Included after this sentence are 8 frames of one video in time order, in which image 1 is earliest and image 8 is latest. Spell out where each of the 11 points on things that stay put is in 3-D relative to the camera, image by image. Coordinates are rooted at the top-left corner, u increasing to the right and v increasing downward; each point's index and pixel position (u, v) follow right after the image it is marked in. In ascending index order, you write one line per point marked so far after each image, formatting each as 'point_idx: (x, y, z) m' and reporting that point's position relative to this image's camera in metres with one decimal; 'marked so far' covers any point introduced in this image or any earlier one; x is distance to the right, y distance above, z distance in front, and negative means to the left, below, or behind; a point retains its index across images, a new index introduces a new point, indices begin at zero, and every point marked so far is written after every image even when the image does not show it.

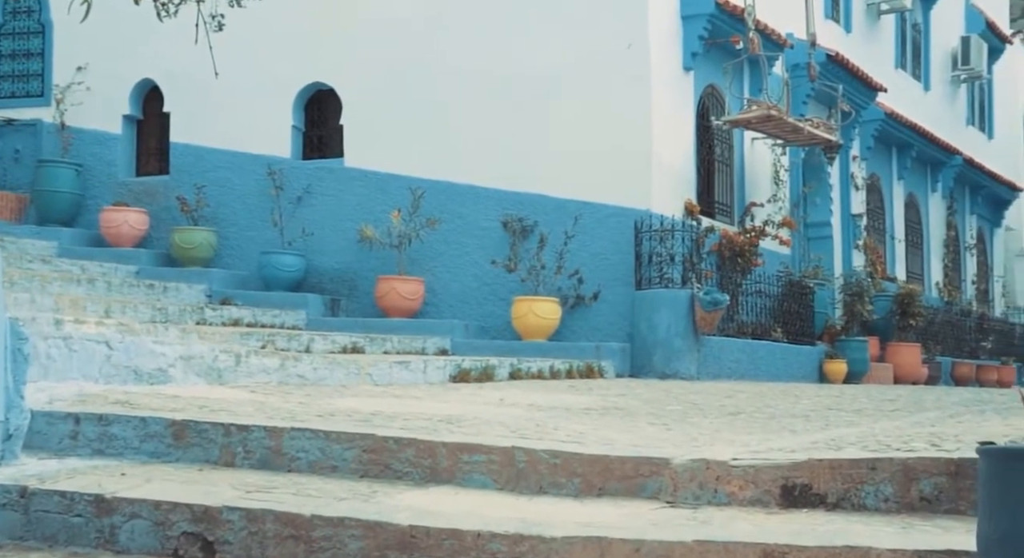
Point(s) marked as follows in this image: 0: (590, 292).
0: (+0.8, -0.1, +14.4) m
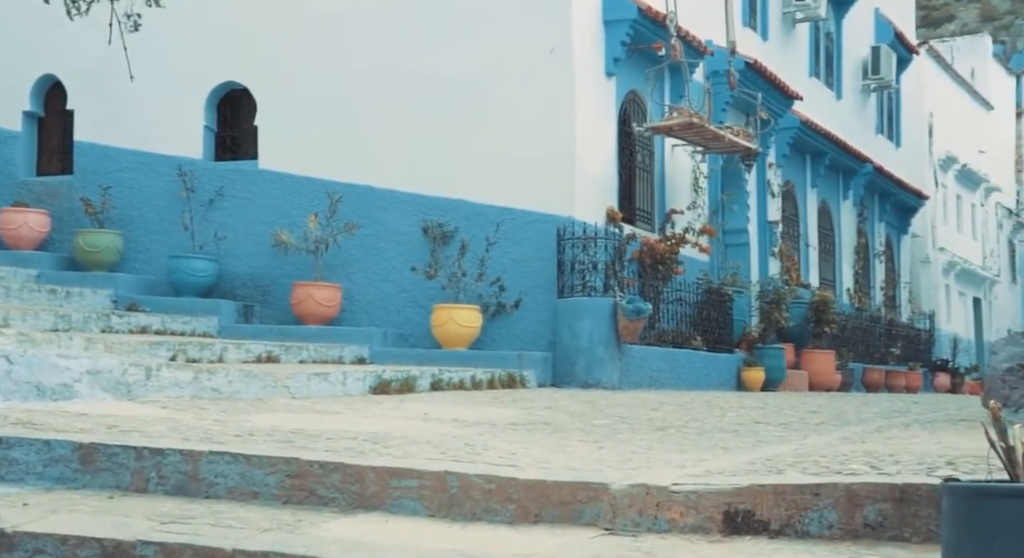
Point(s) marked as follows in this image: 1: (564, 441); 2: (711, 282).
0: (0.0, -0.2, +14.2) m
1: (+0.3, -0.9, +7.7) m
2: (+2.3, 0.0, +16.8) m
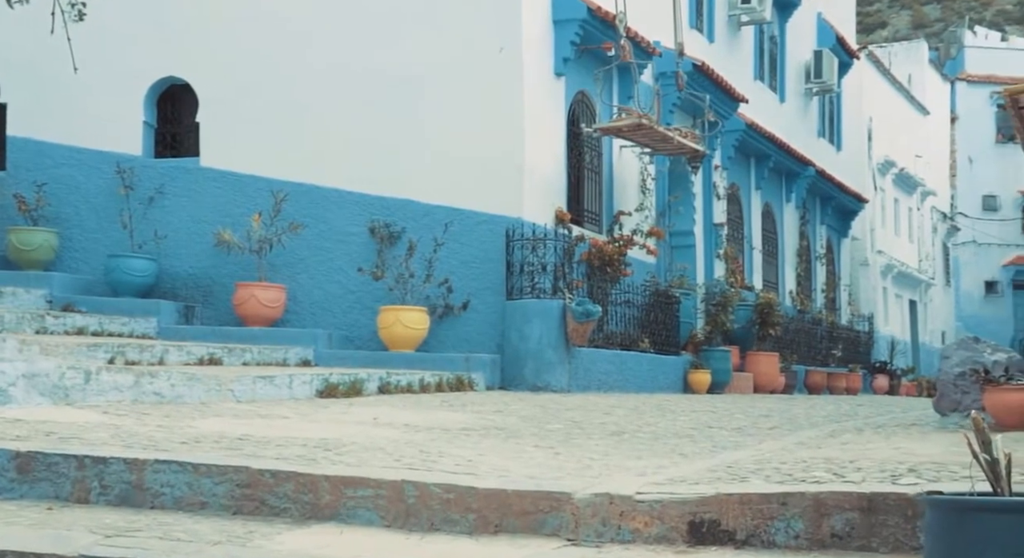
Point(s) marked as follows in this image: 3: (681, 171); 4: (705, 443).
0: (-0.5, -0.2, +14.0) m
1: (0.0, -0.9, +7.6) m
2: (+1.7, -0.1, +16.7) m
3: (+2.2, +1.4, +18.8) m
4: (+1.1, -1.0, +8.4) m
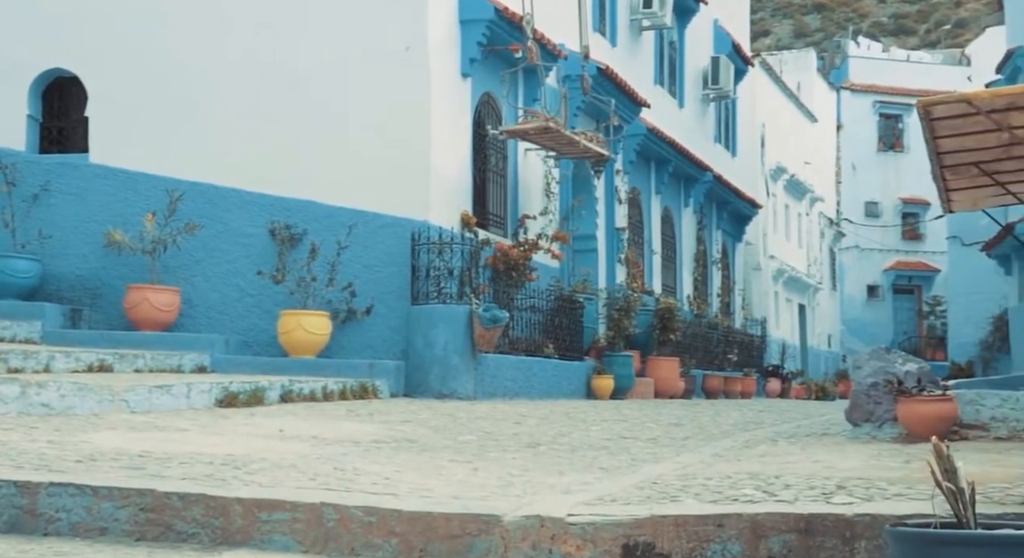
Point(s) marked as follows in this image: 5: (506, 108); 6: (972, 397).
0: (-1.4, -0.3, +13.7) m
1: (-0.4, -0.9, +7.3) m
2: (+0.6, -0.1, +16.6) m
3: (+0.9, +1.3, +18.7) m
4: (+0.6, -1.0, +8.2) m
5: (-0.1, +1.9, +15.9) m
6: (+3.0, -0.8, +9.4) m
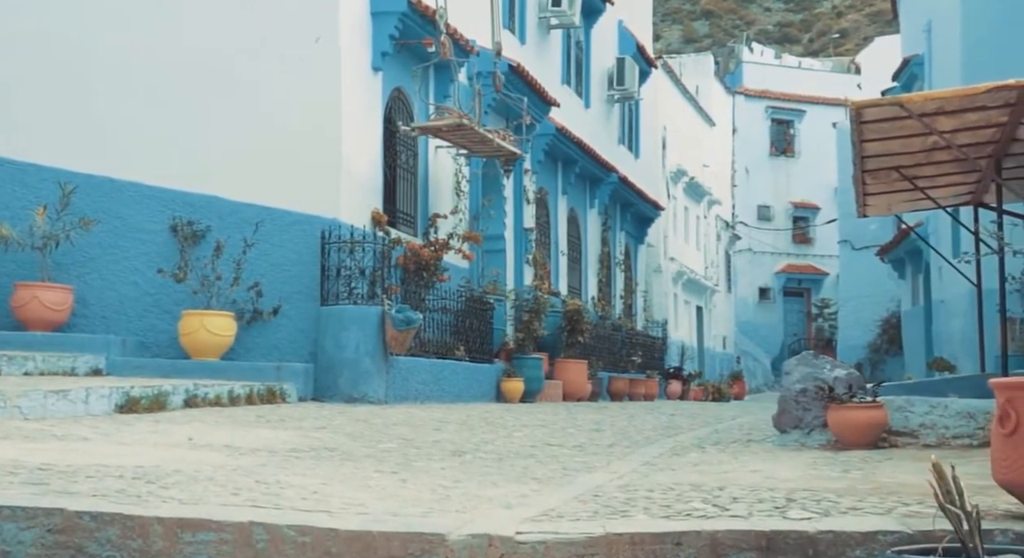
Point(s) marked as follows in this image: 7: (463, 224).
0: (-2.2, -0.3, +13.2) m
1: (-0.7, -0.9, +6.9) m
2: (-0.4, -0.1, +16.2) m
3: (-0.2, +1.3, +18.4) m
4: (+0.2, -1.0, +7.9) m
5: (-1.0, +1.9, +15.5) m
6: (+2.5, -0.8, +9.3) m
7: (-0.6, +0.7, +16.9) m
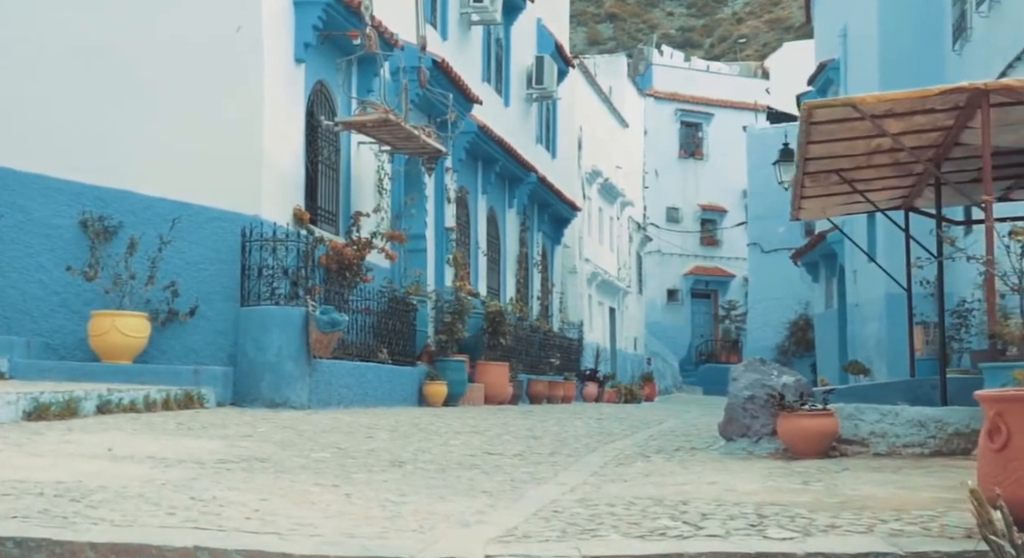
0: (-2.9, -0.2, +12.6) m
1: (-0.9, -0.9, +6.4) m
2: (-1.3, -0.1, +15.7) m
3: (-1.2, +1.3, +17.9) m
4: (-0.1, -1.0, +7.5) m
5: (-1.8, +1.9, +15.0) m
6: (+2.1, -0.8, +9.0) m
7: (-1.4, +0.7, +16.4) m
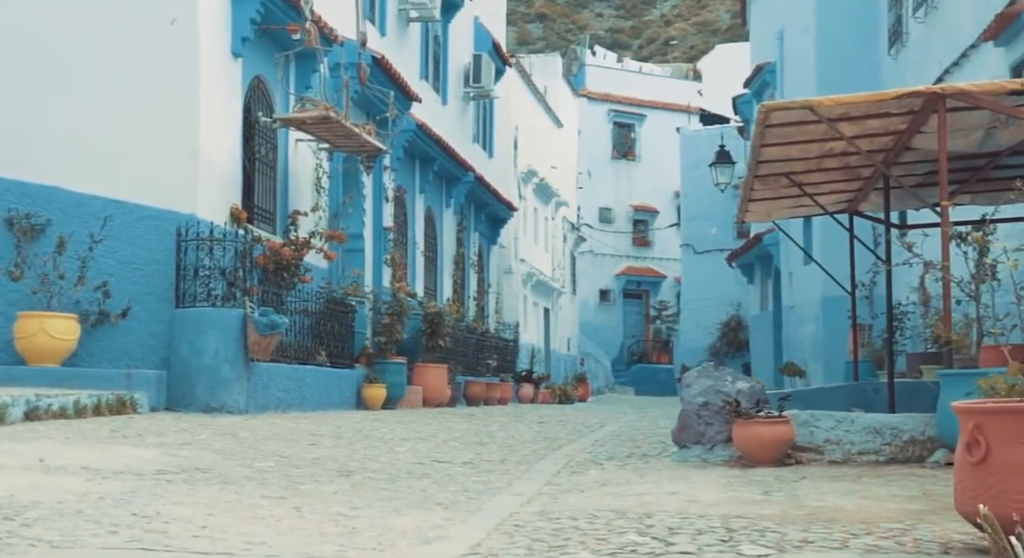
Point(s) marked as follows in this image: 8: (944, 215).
0: (-3.3, -0.2, +12.2) m
1: (-1.1, -0.9, +6.1) m
2: (-1.9, -0.1, +15.4) m
3: (-1.9, +1.3, +17.6) m
4: (-0.3, -1.0, +7.2) m
5: (-2.4, +1.9, +14.7) m
6: (+1.8, -0.9, +8.9) m
7: (-2.1, +0.6, +16.1) m
8: (+2.7, +0.4, +9.1) m
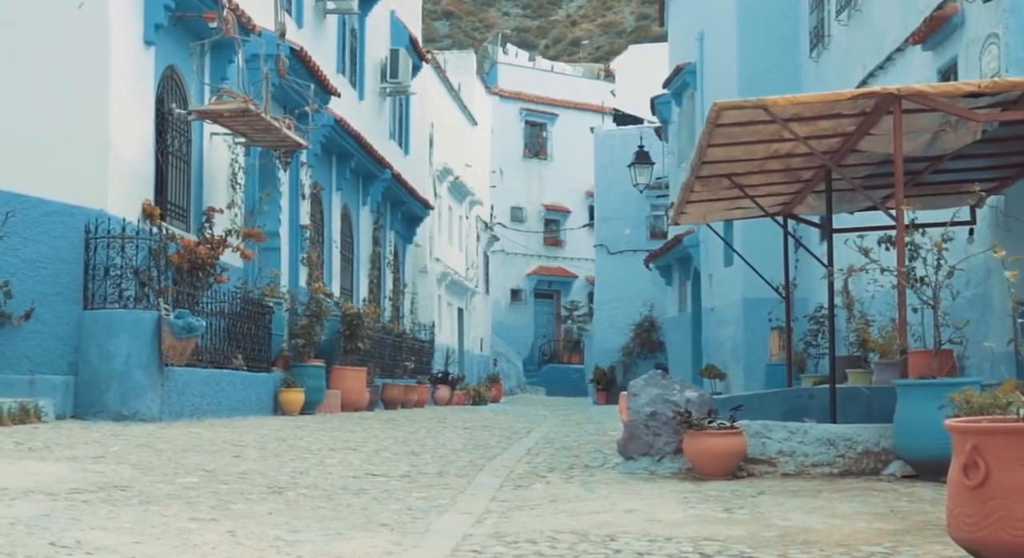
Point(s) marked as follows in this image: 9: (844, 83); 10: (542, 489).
0: (-3.9, -0.2, +11.5) m
1: (-1.3, -1.0, +5.6) m
2: (-2.7, -0.1, +14.8) m
3: (-2.8, +1.3, +16.9) m
4: (-0.6, -1.1, +6.7) m
5: (-3.1, +1.9, +14.0) m
6: (+1.4, -0.9, +8.5) m
7: (-2.9, +0.6, +15.4) m
8: (+2.3, +0.4, +8.7) m
9: (+3.9, +2.3, +16.4) m
10: (+0.2, -1.1, +7.7) m
